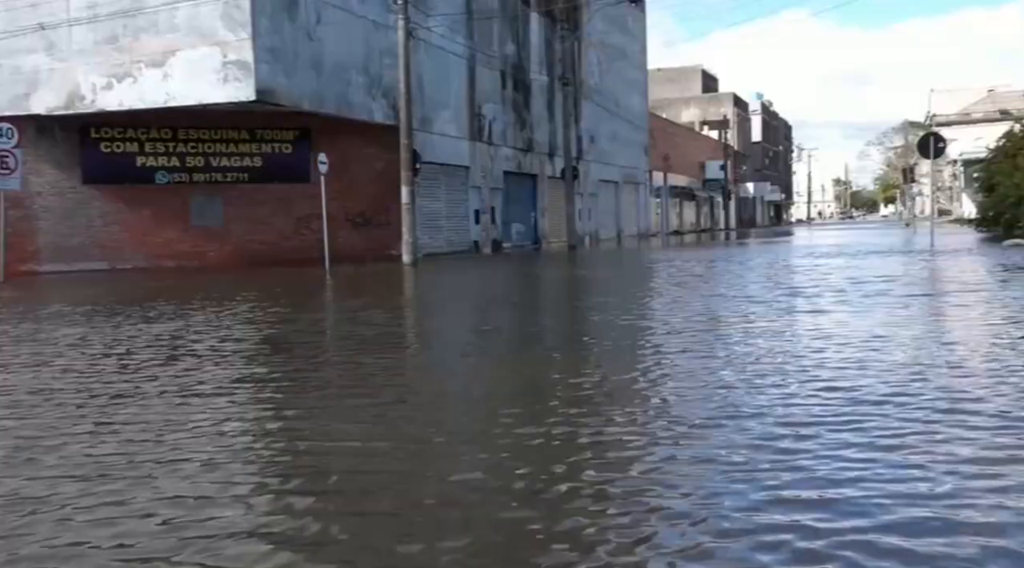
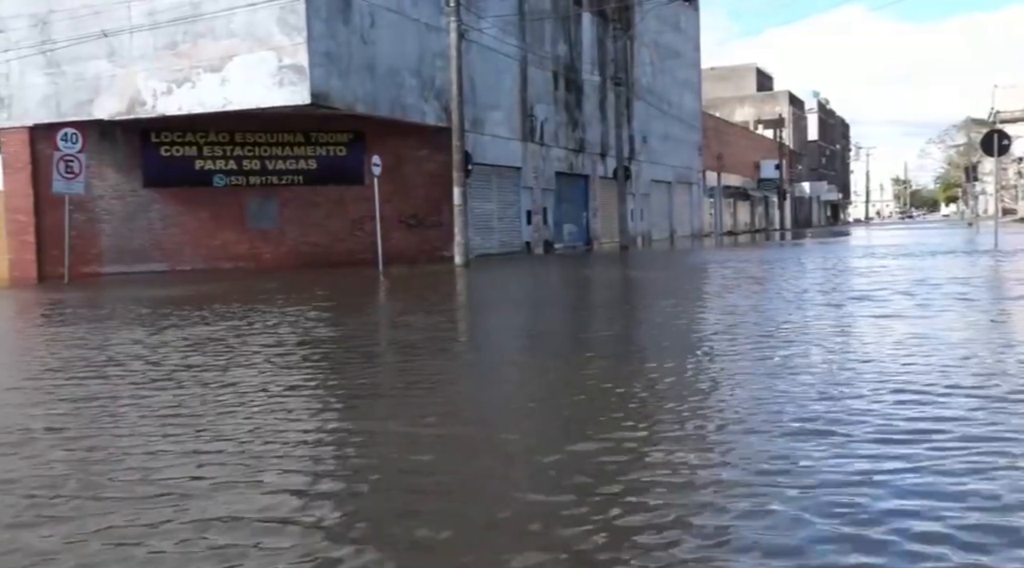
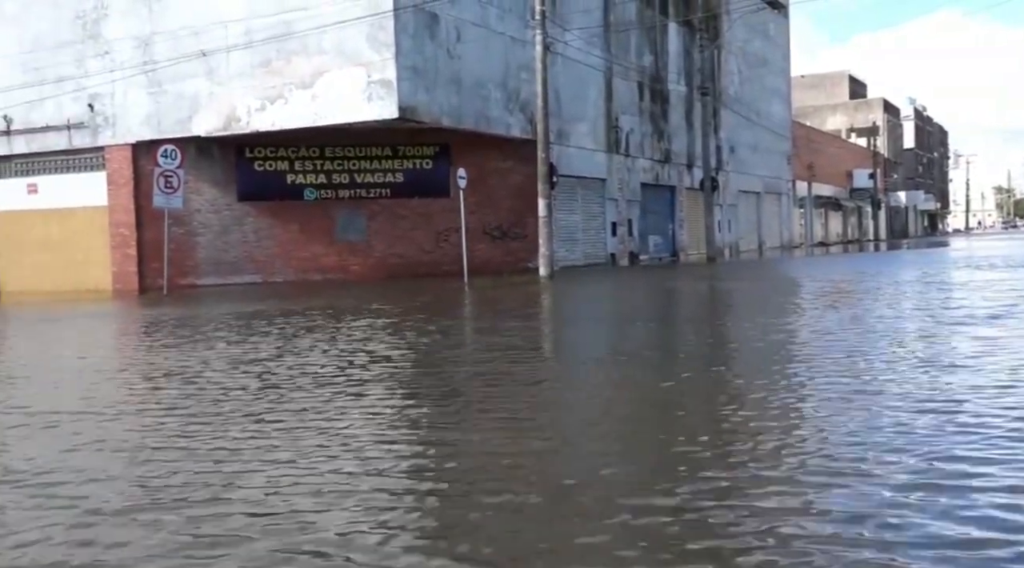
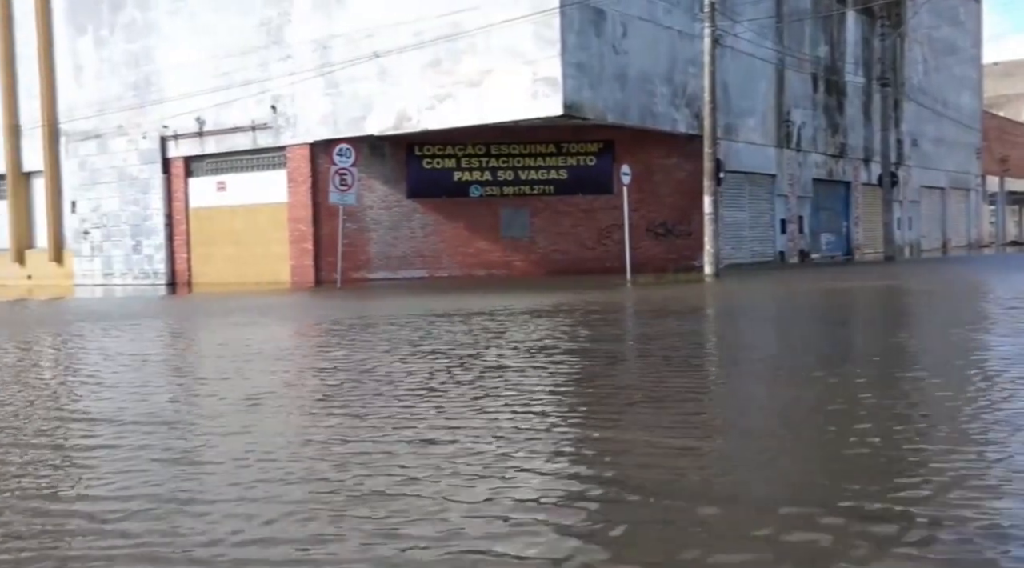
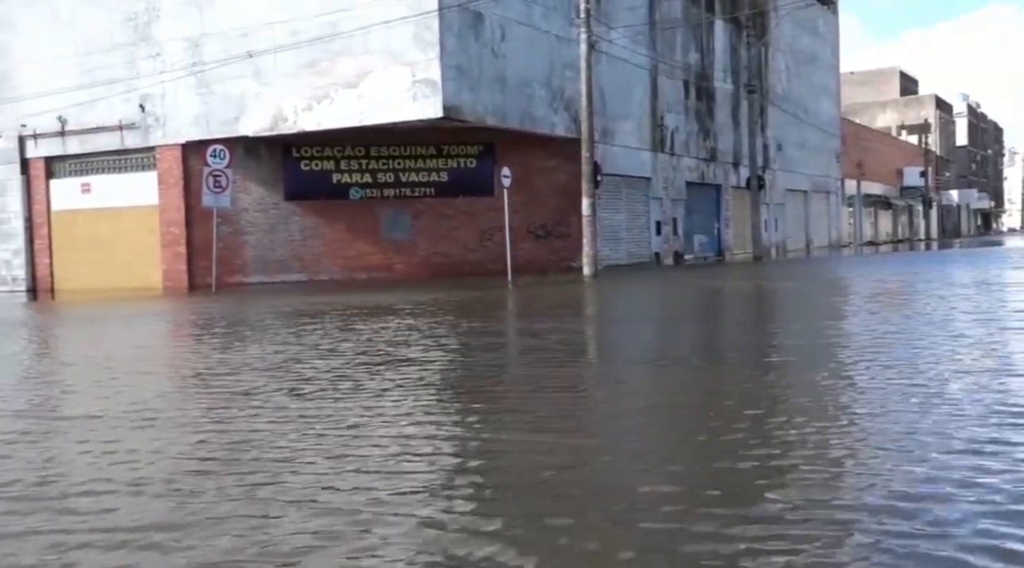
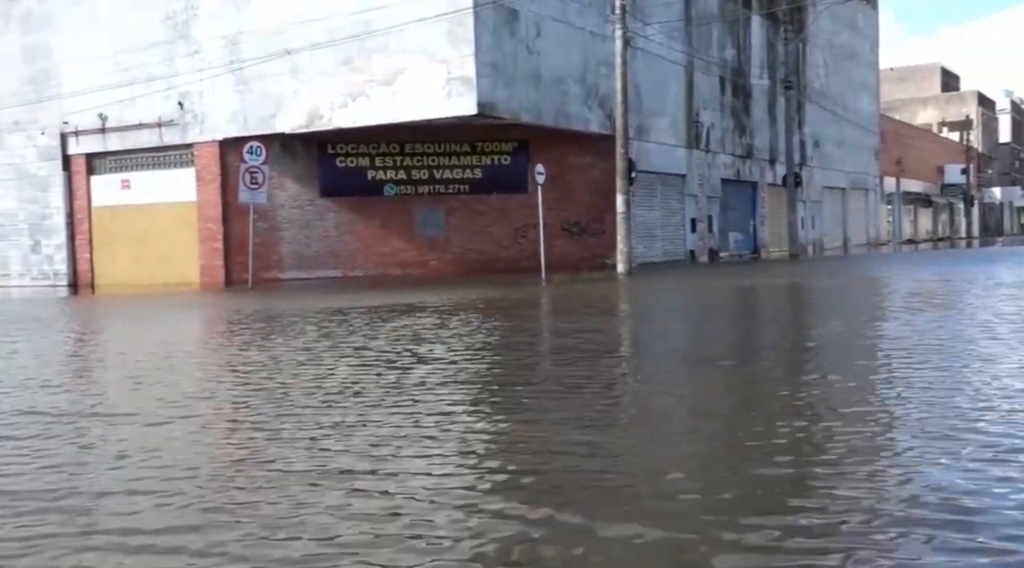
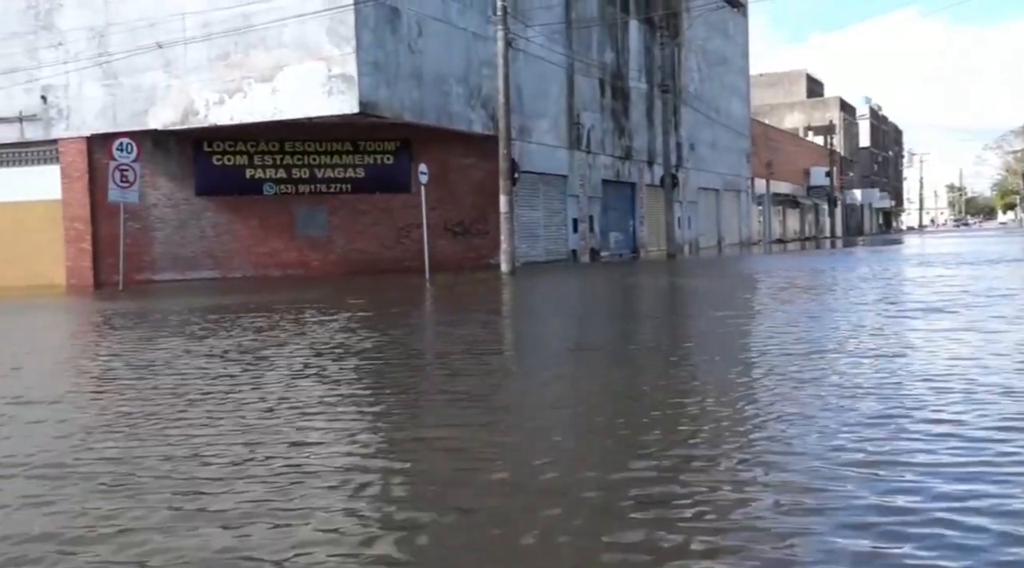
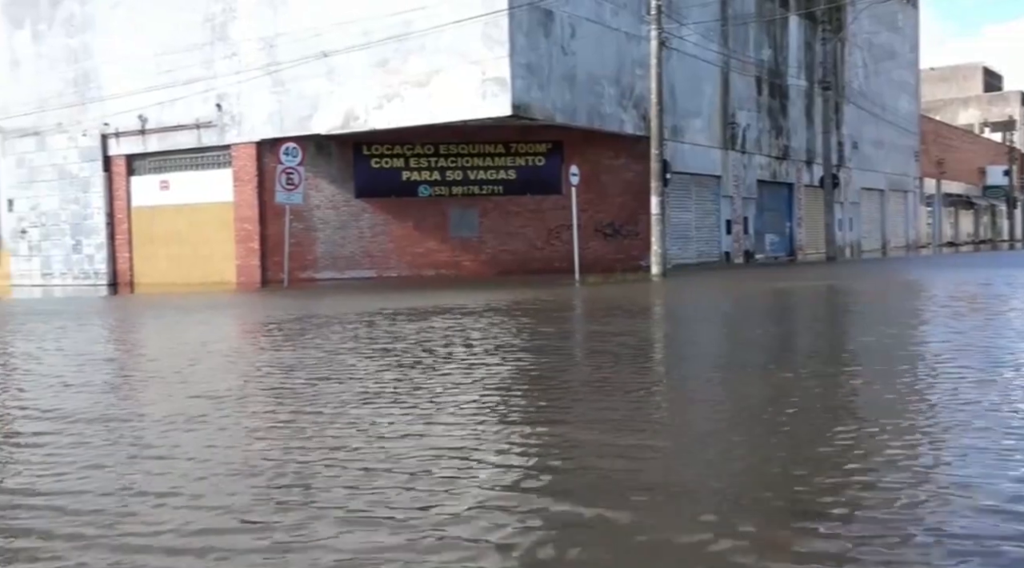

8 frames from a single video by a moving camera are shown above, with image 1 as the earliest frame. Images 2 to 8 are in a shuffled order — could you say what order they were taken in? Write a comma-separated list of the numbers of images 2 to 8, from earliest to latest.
2, 7, 3, 5, 6, 8, 4
